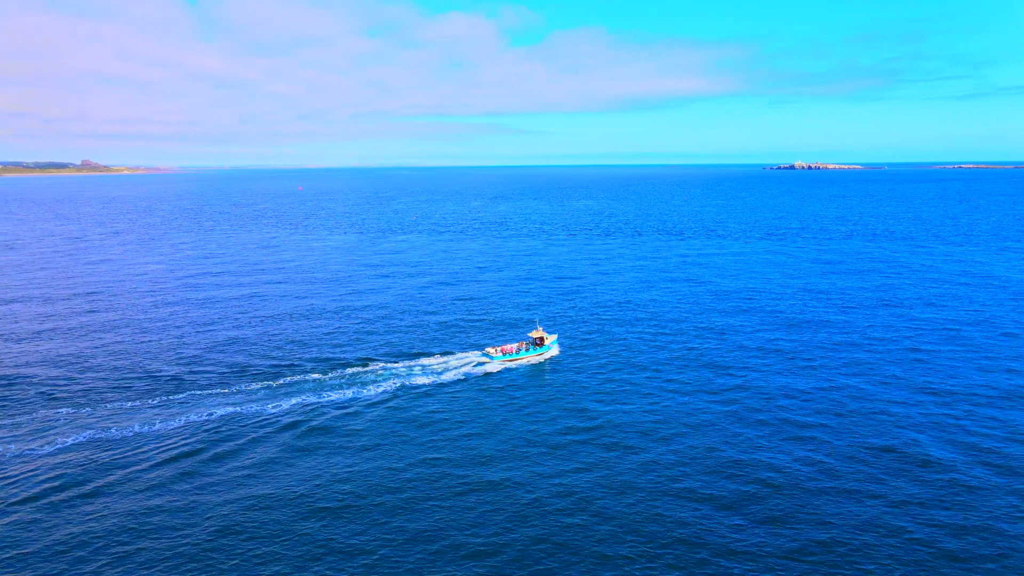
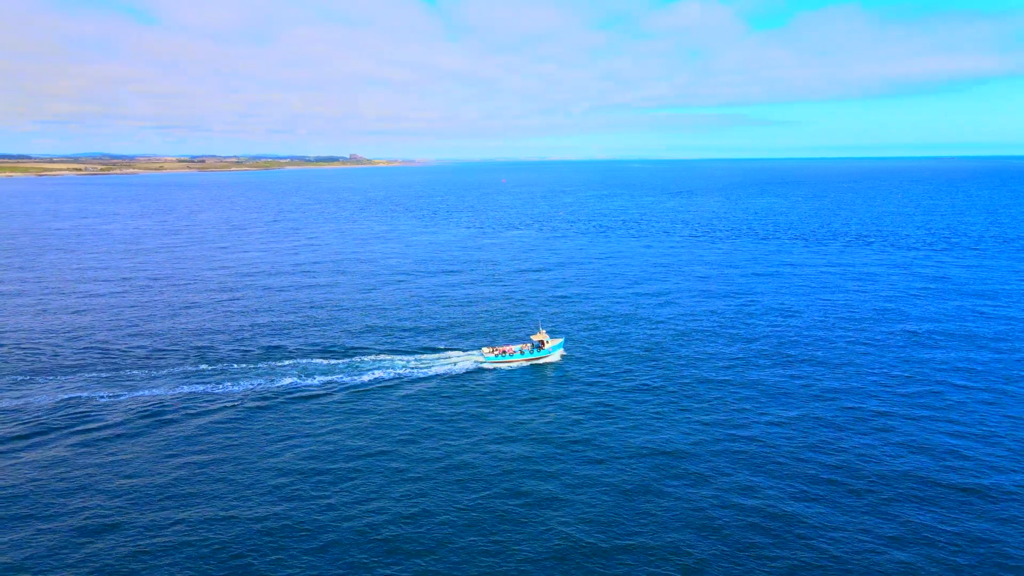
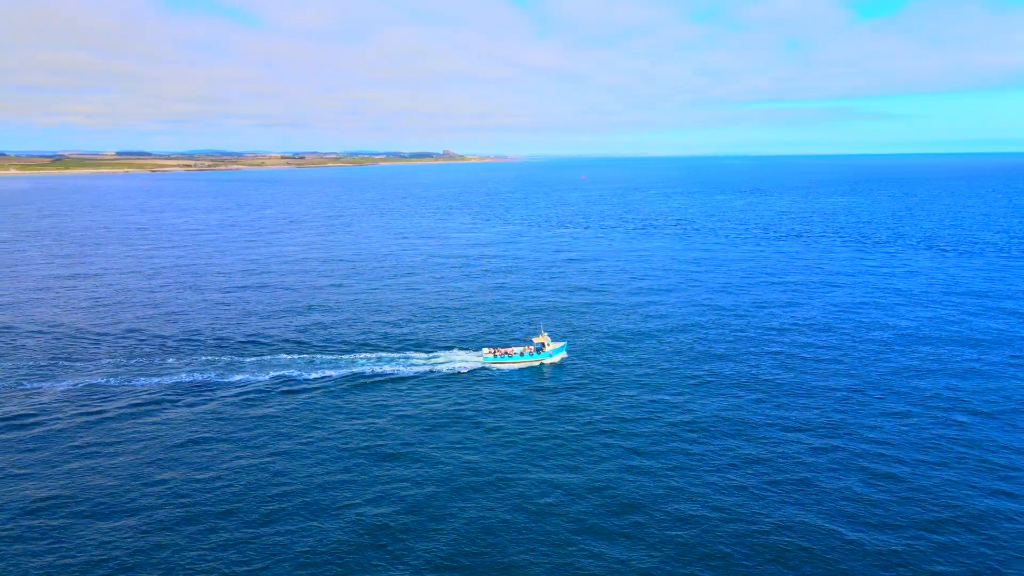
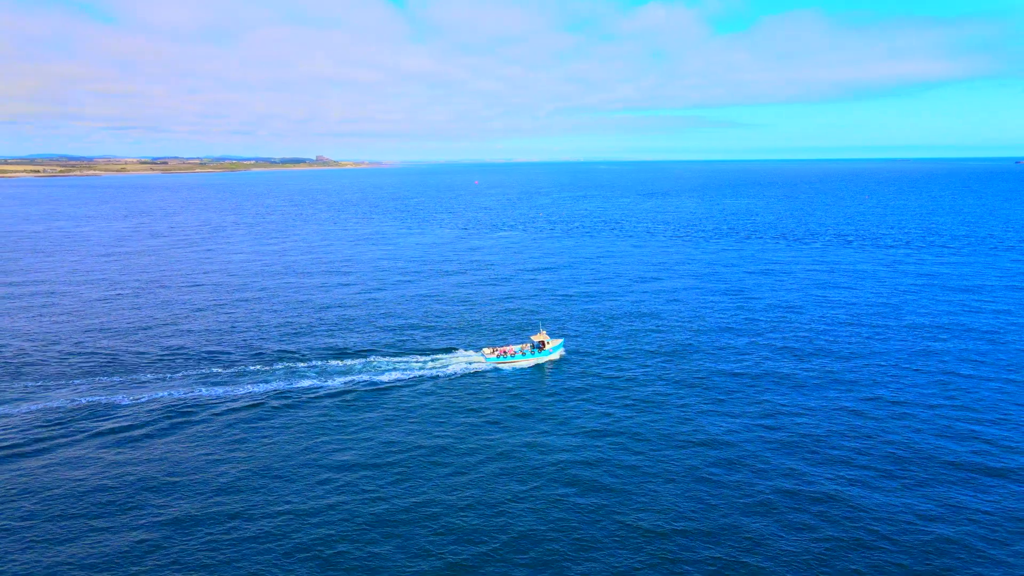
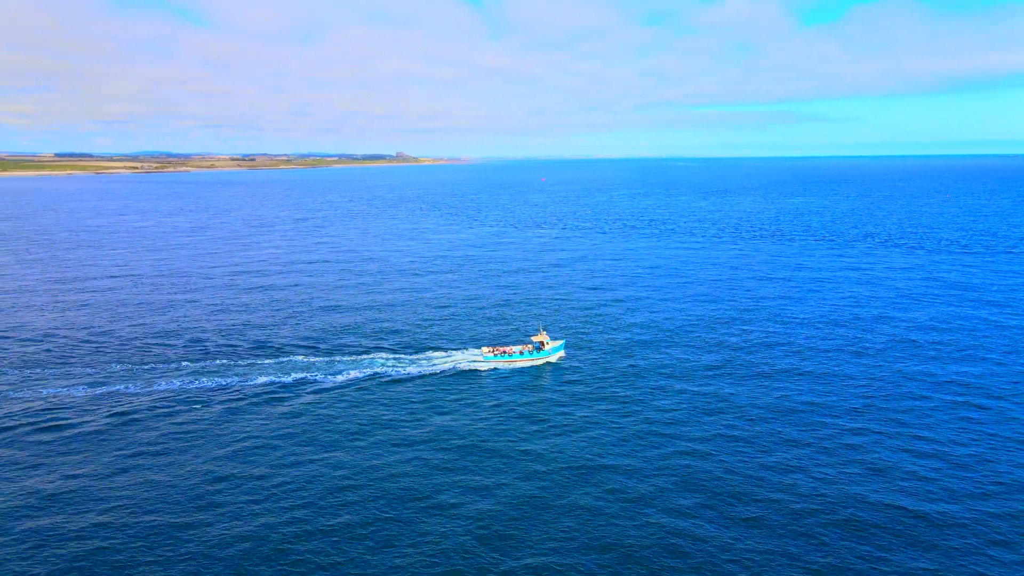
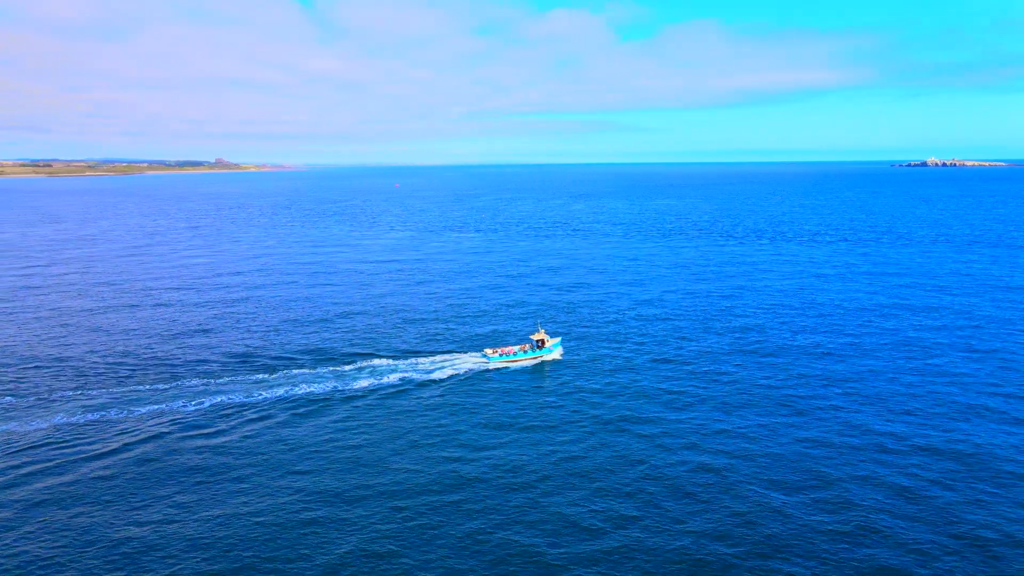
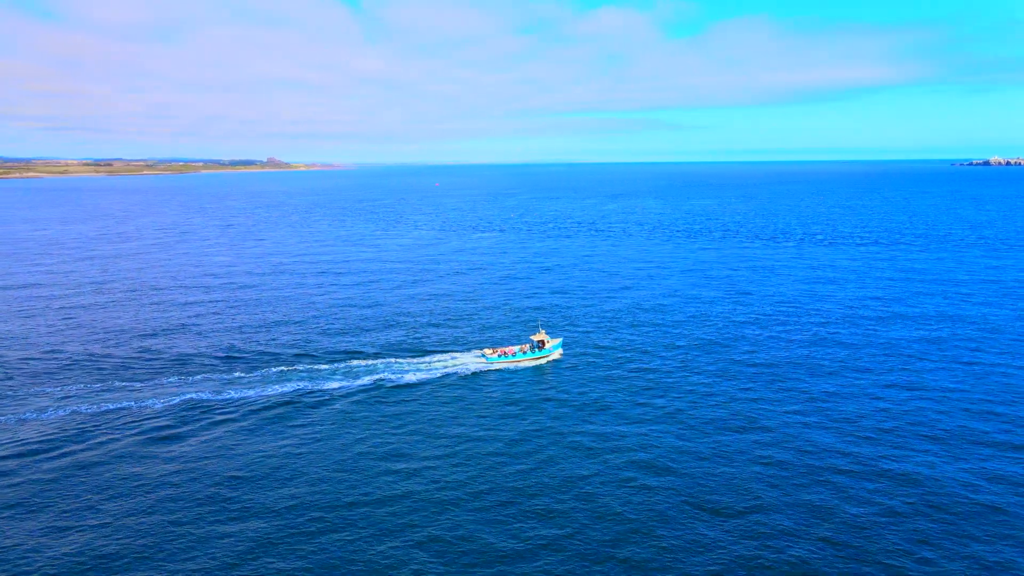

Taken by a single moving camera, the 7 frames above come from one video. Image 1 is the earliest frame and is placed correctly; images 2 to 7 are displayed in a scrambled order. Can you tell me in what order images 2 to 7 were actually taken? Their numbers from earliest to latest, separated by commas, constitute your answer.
6, 7, 4, 2, 5, 3
